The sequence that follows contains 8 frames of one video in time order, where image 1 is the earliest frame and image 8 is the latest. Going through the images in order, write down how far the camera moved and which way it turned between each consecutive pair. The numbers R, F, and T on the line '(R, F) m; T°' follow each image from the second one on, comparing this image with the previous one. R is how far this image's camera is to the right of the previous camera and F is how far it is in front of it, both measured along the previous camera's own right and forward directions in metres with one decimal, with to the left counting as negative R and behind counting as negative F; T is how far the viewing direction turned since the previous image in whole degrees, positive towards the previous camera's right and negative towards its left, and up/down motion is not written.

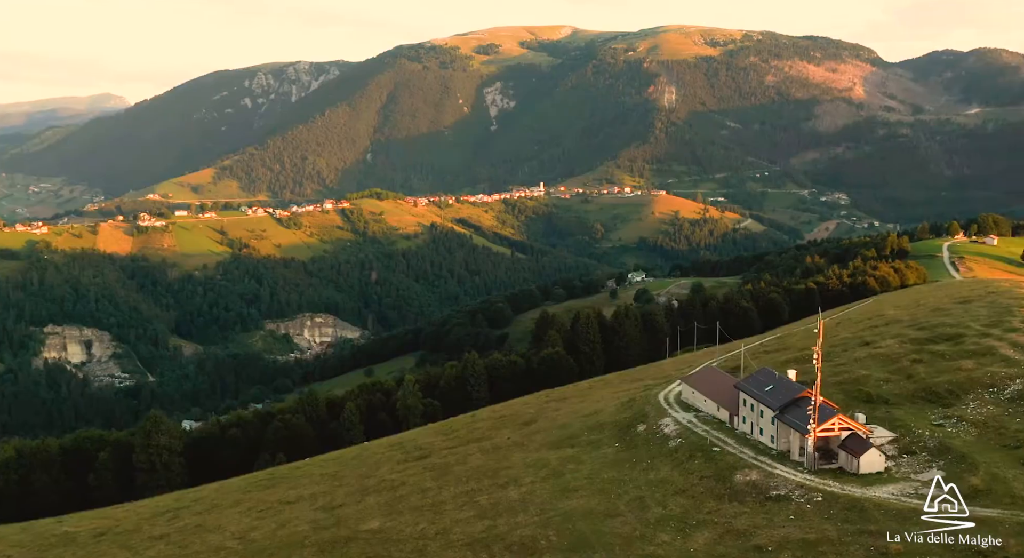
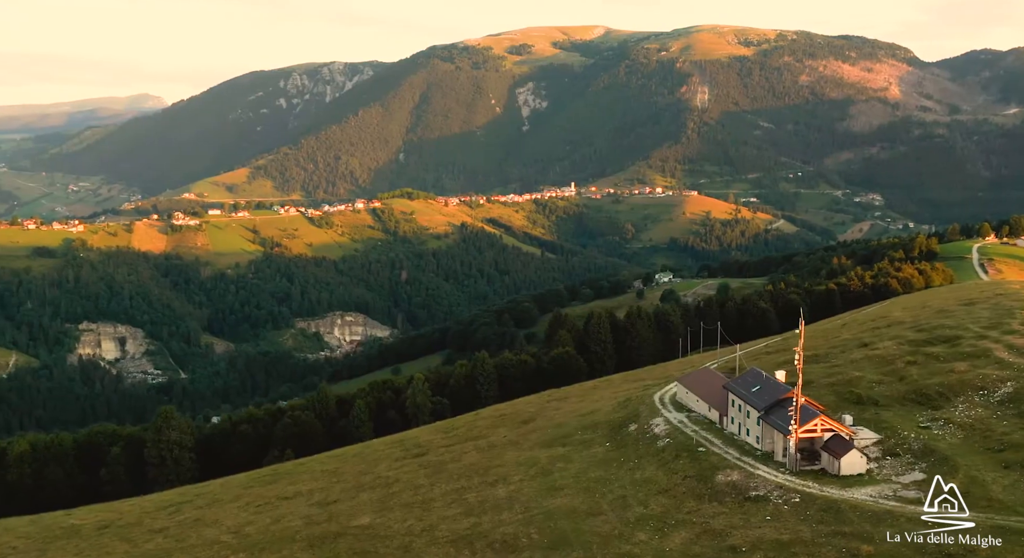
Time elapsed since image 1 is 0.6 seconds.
(+2.5, -0.2) m; -2°
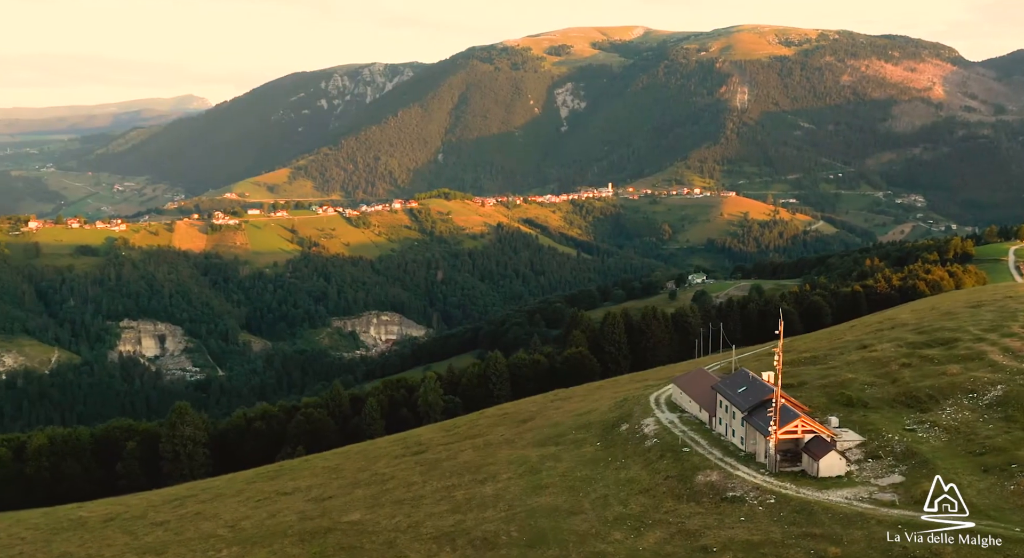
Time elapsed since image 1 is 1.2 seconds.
(+2.9, -0.2) m; -2°
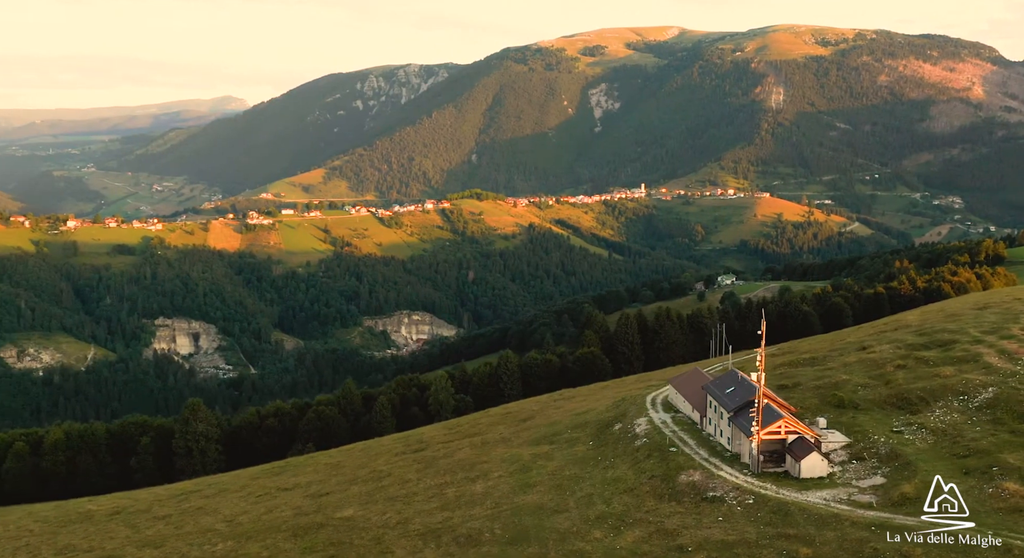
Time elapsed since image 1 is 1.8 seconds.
(+2.5, -0.2) m; -2°
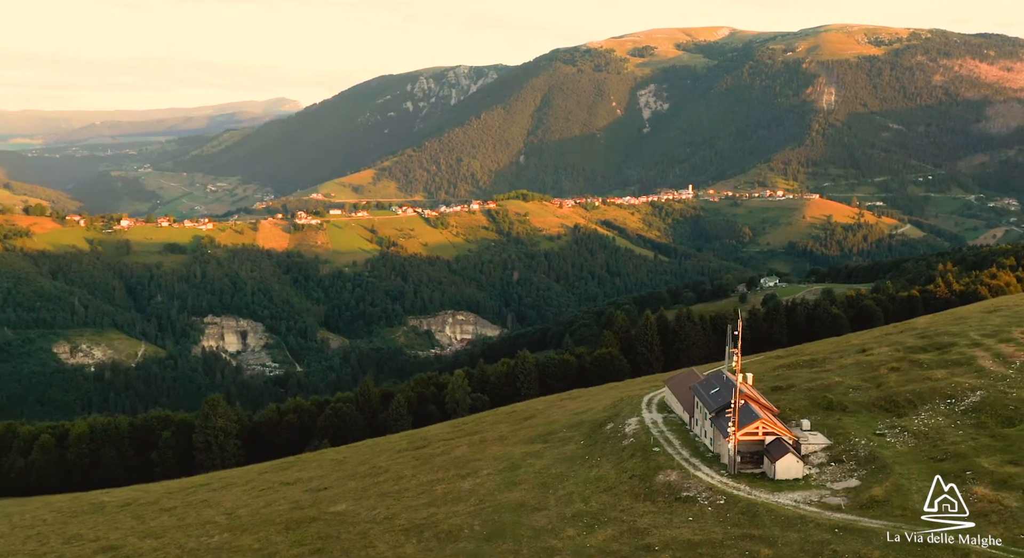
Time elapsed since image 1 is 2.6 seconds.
(+3.4, -0.4) m; -2°
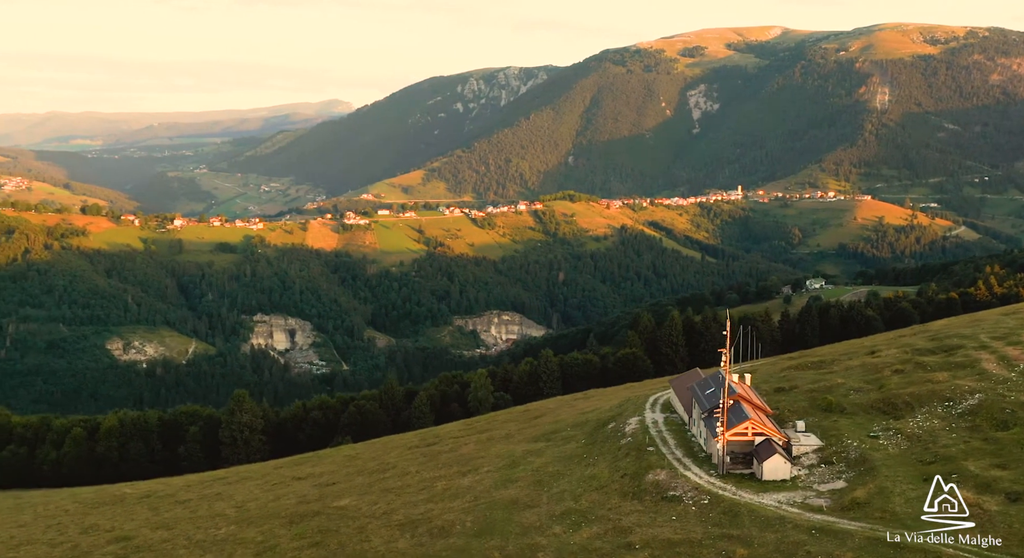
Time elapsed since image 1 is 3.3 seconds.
(+2.9, -0.4) m; -3°
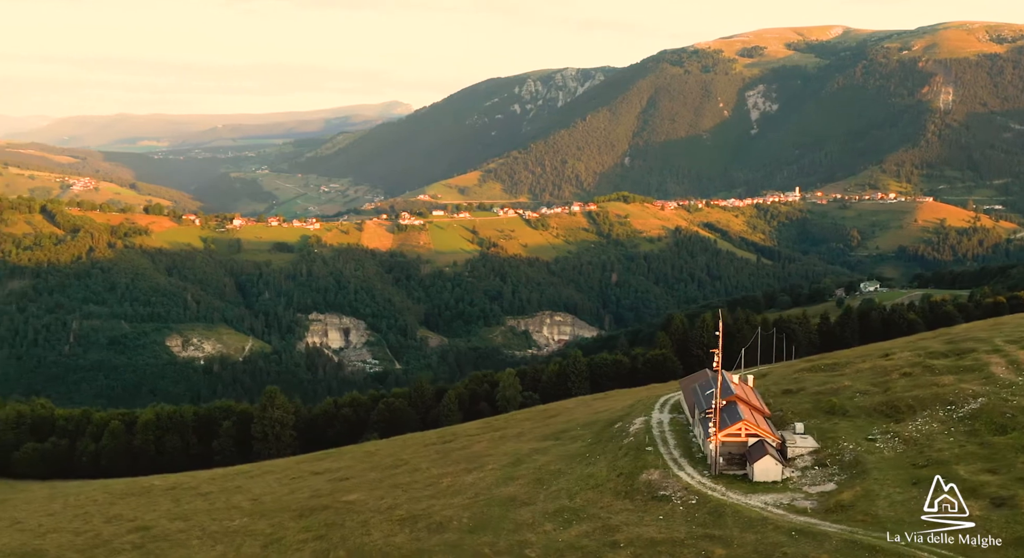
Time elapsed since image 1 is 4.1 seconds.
(+3.0, -0.5) m; -3°
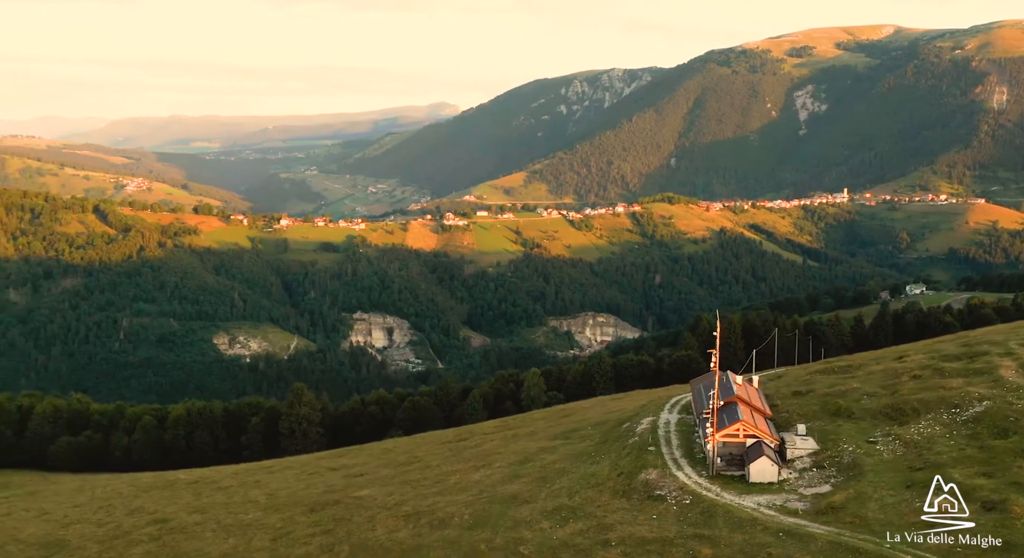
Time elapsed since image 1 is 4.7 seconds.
(+2.3, -0.5) m; -2°
